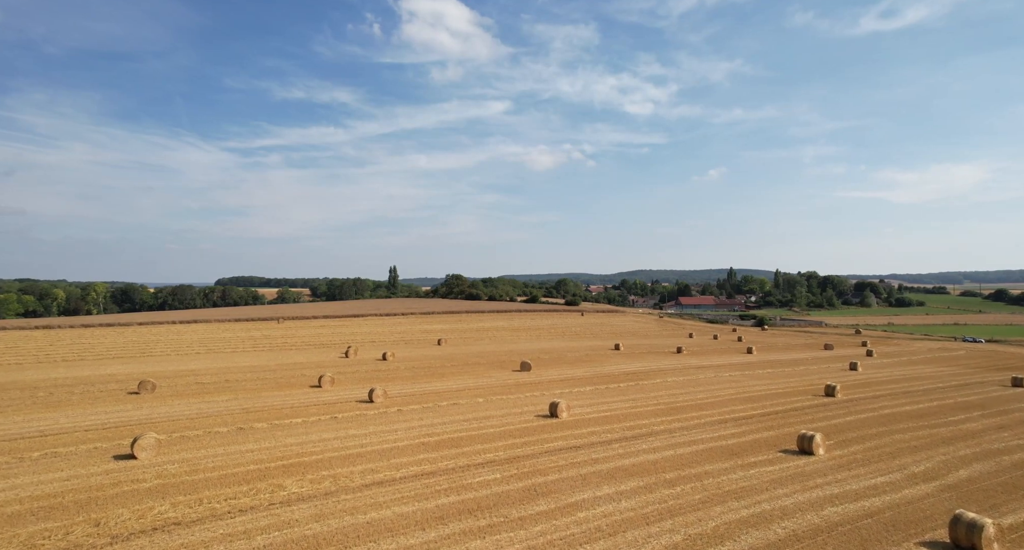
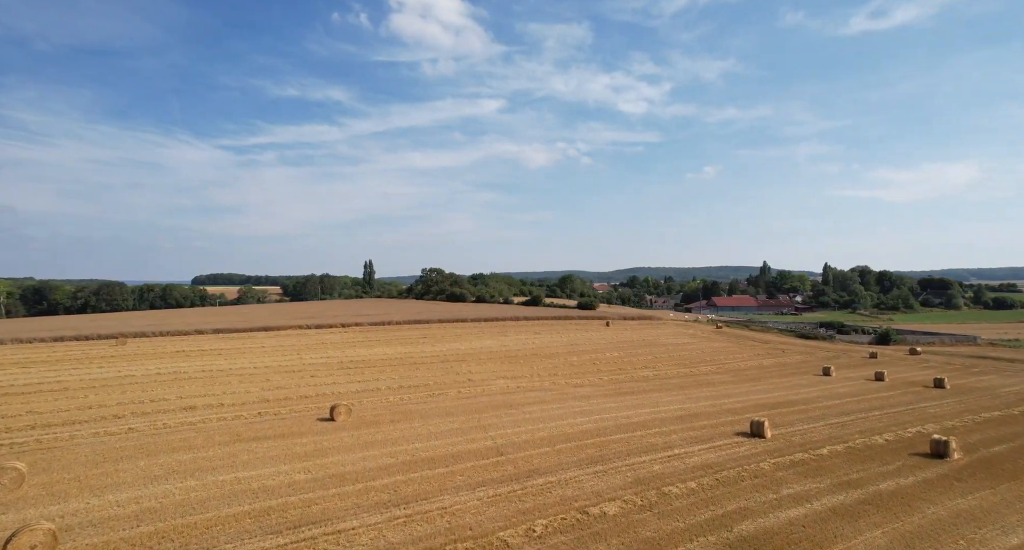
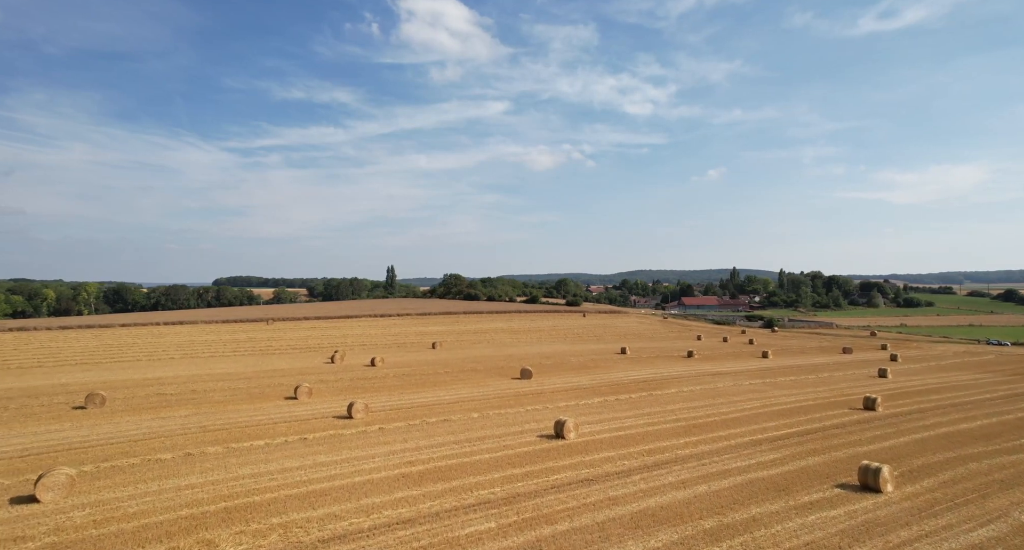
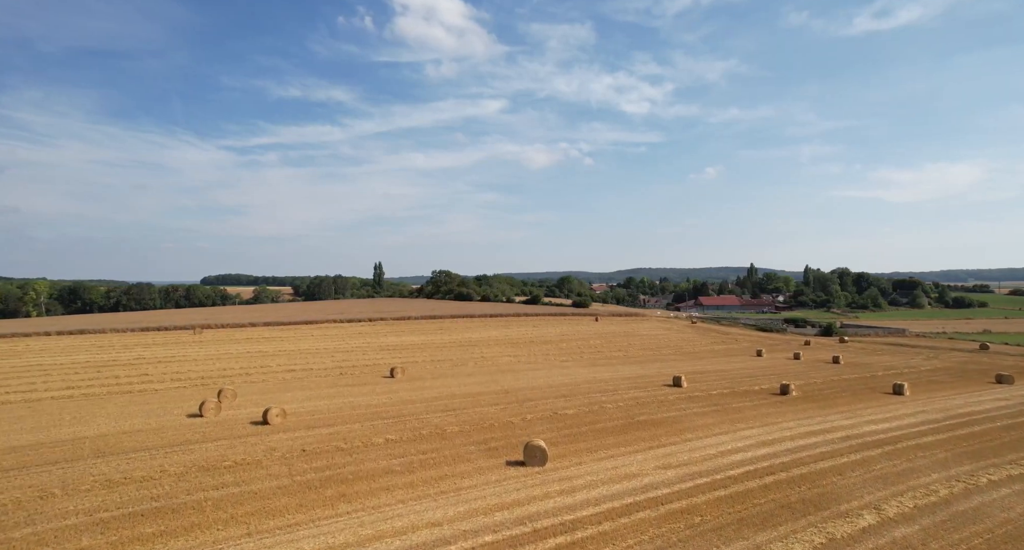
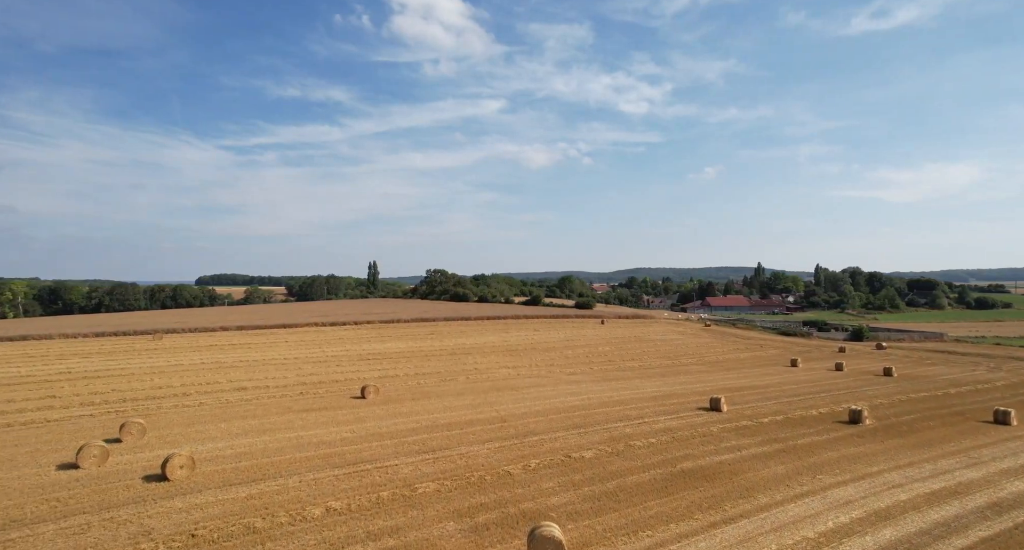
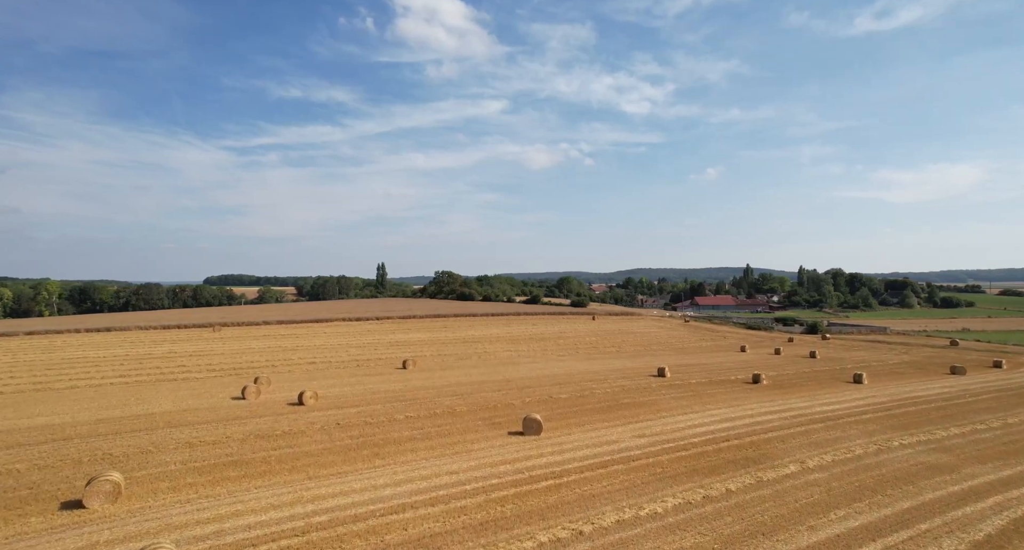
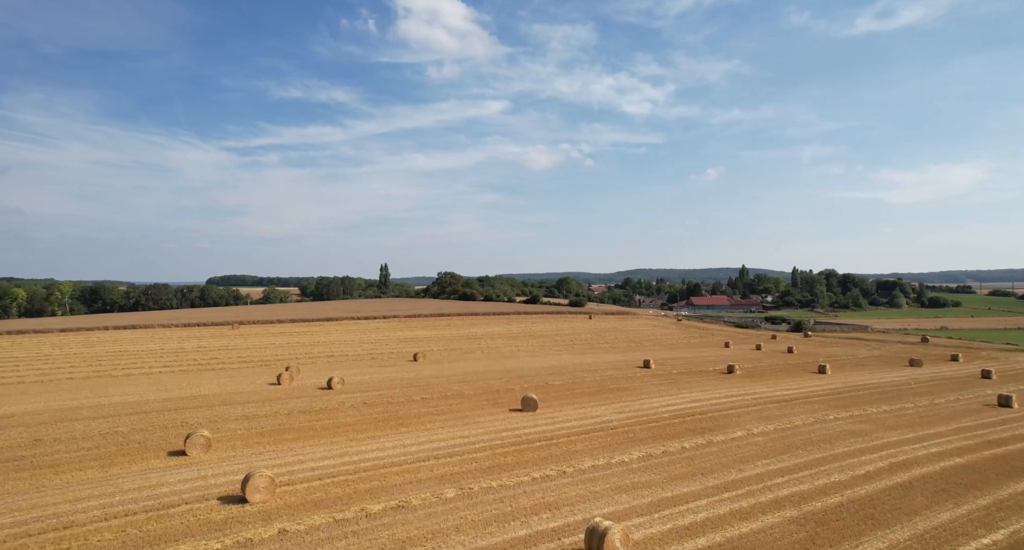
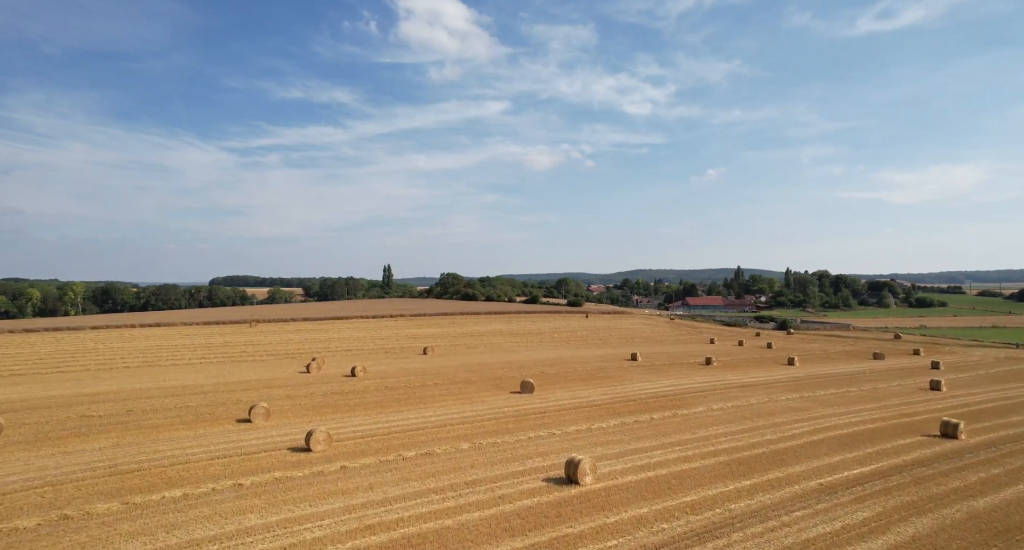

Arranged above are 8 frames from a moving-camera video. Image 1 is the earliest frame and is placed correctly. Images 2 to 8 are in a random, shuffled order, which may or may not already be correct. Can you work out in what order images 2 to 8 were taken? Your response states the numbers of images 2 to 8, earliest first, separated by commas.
3, 8, 7, 6, 4, 5, 2
